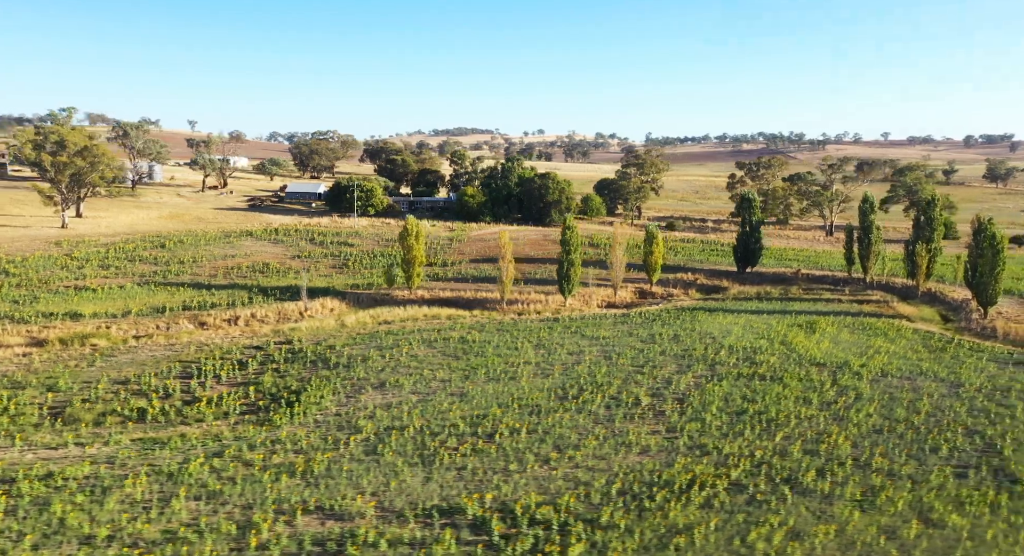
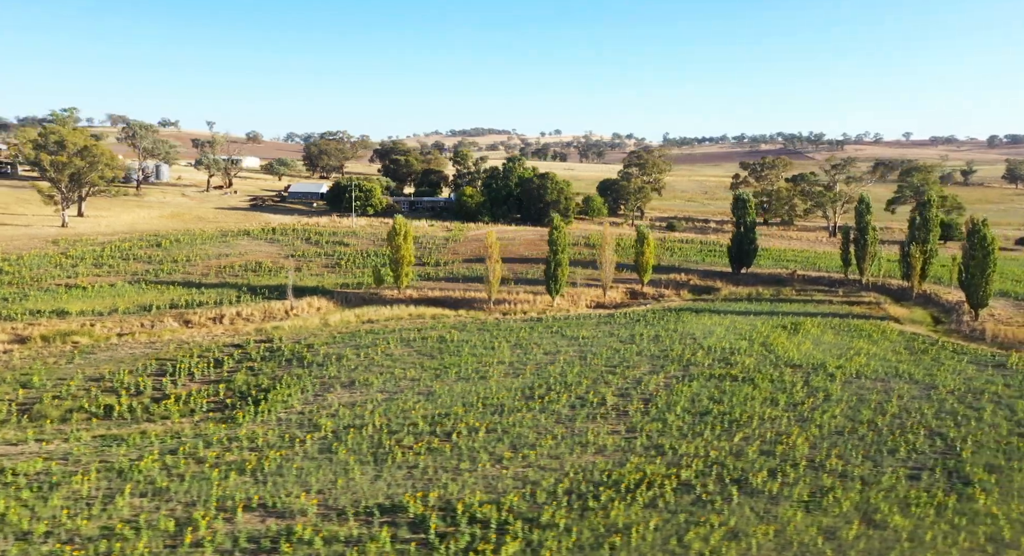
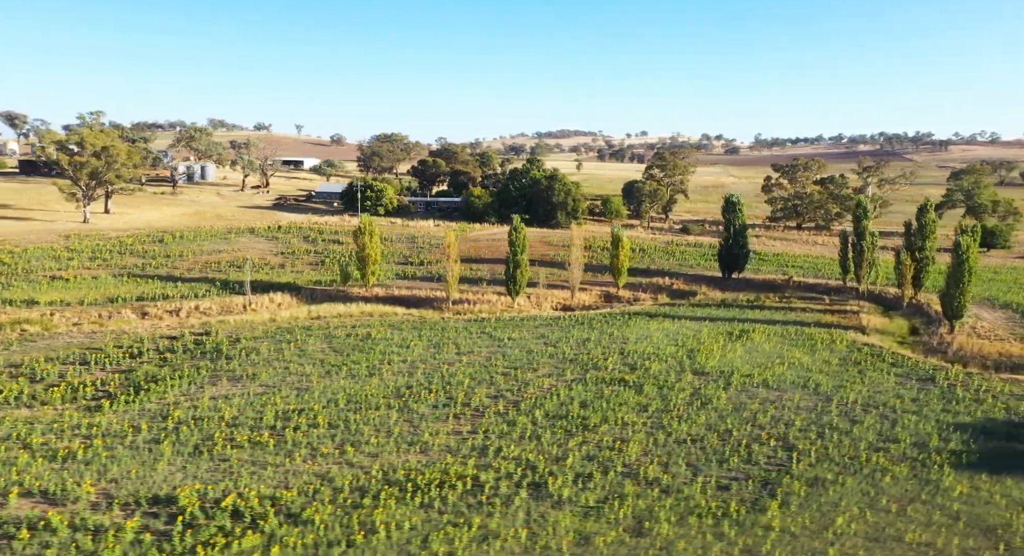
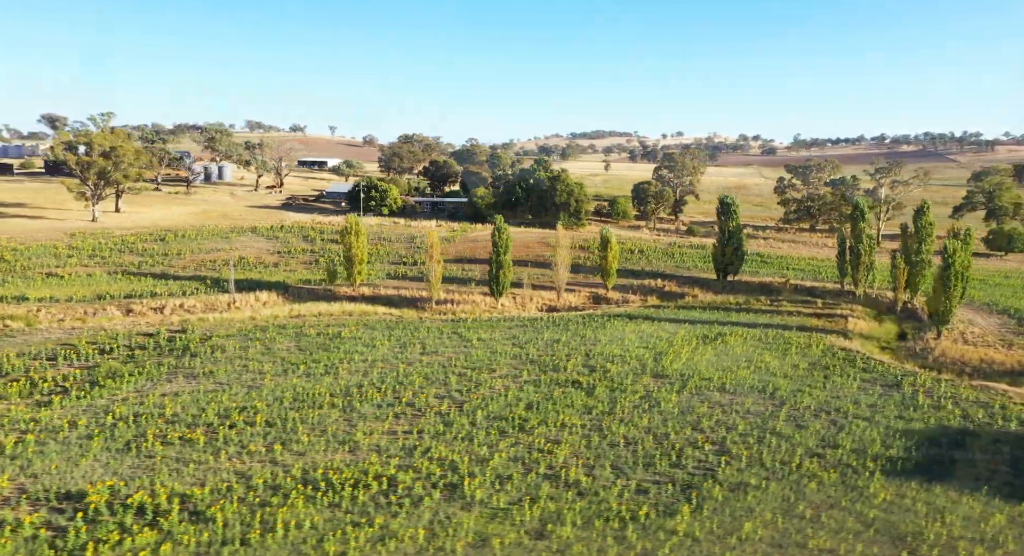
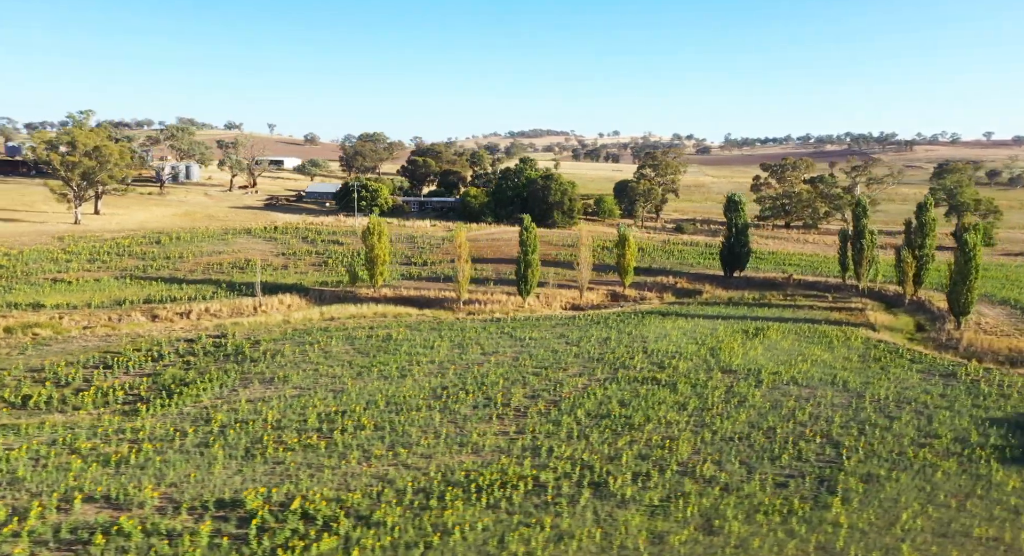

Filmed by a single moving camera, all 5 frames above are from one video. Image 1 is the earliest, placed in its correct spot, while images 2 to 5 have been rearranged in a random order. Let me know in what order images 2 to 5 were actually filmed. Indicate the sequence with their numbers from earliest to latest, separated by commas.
2, 5, 3, 4
